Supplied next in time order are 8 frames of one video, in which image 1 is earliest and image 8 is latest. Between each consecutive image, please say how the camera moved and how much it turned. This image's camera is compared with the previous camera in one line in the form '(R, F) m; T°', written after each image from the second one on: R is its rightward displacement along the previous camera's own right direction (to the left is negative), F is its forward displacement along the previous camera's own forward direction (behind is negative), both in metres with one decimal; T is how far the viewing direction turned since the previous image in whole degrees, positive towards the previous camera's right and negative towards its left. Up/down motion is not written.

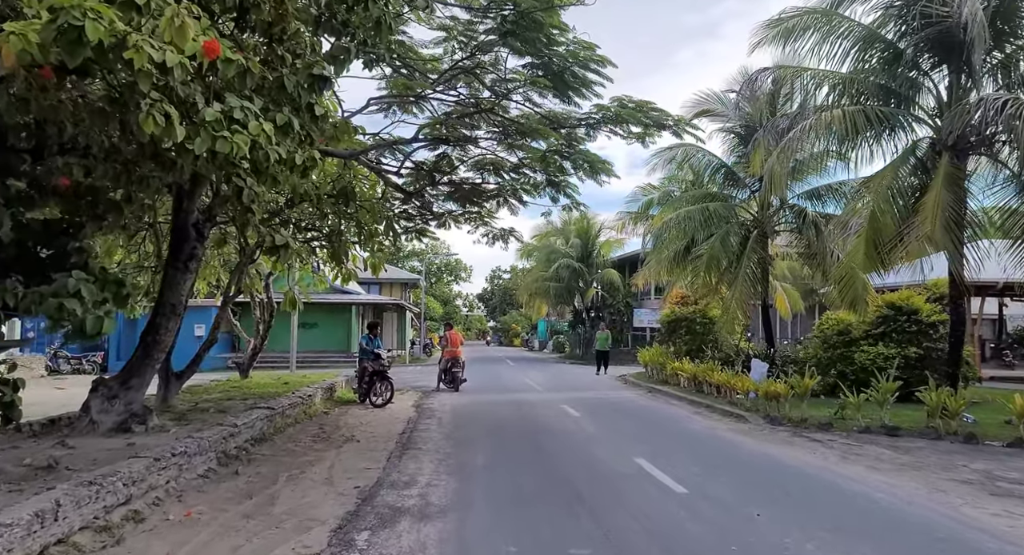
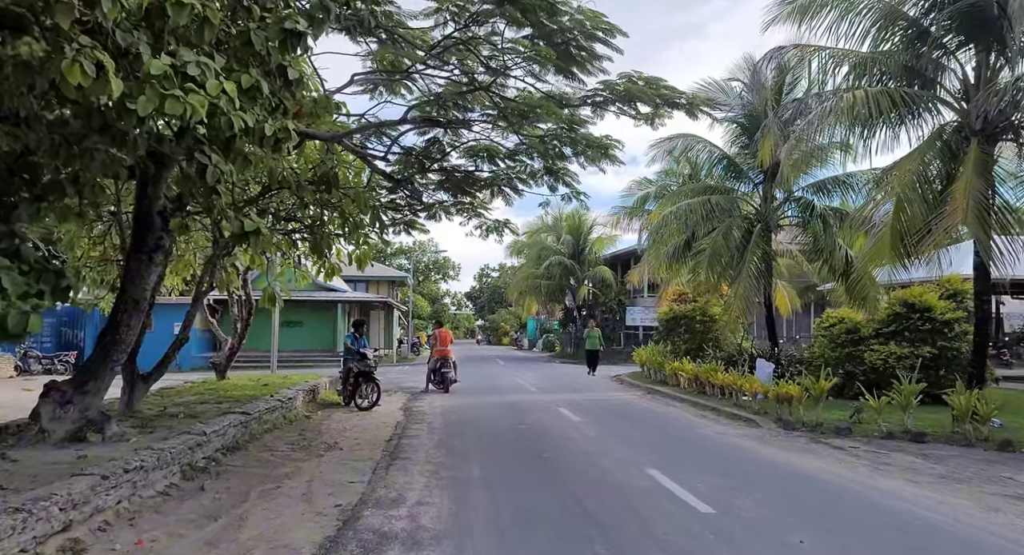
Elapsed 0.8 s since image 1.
(-0.1, +0.8) m; +1°
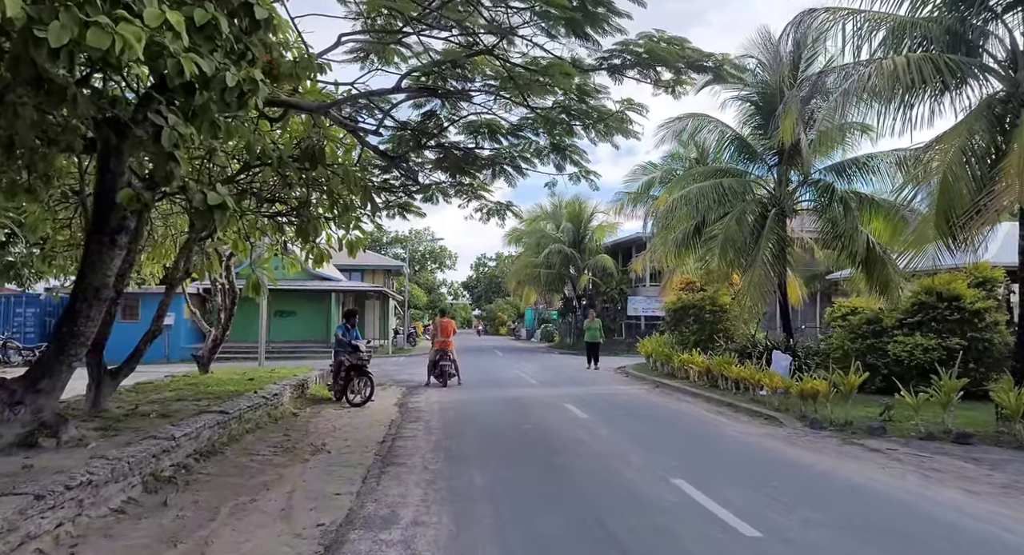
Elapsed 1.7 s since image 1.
(-0.1, +0.9) m; 0°
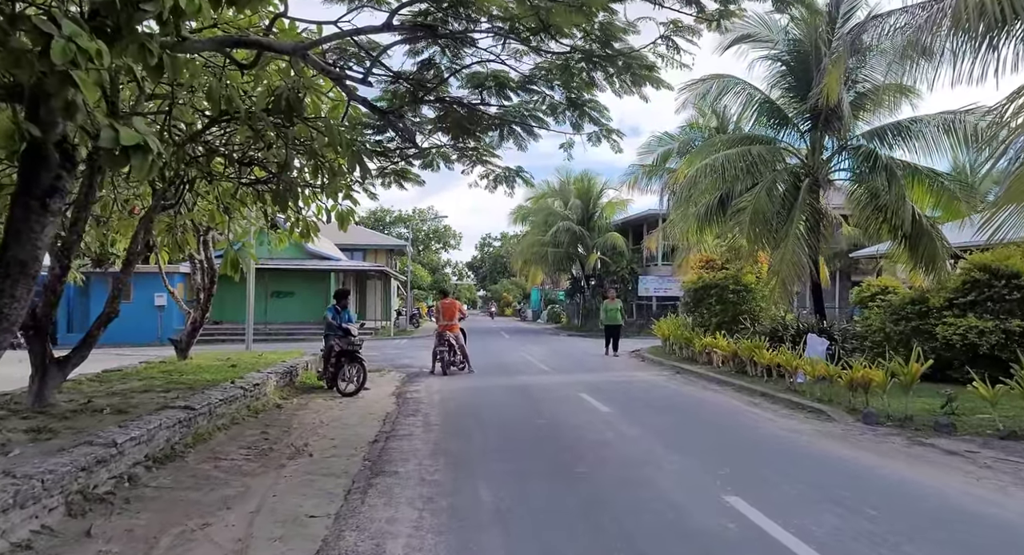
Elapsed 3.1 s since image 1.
(-0.1, +1.3) m; 0°
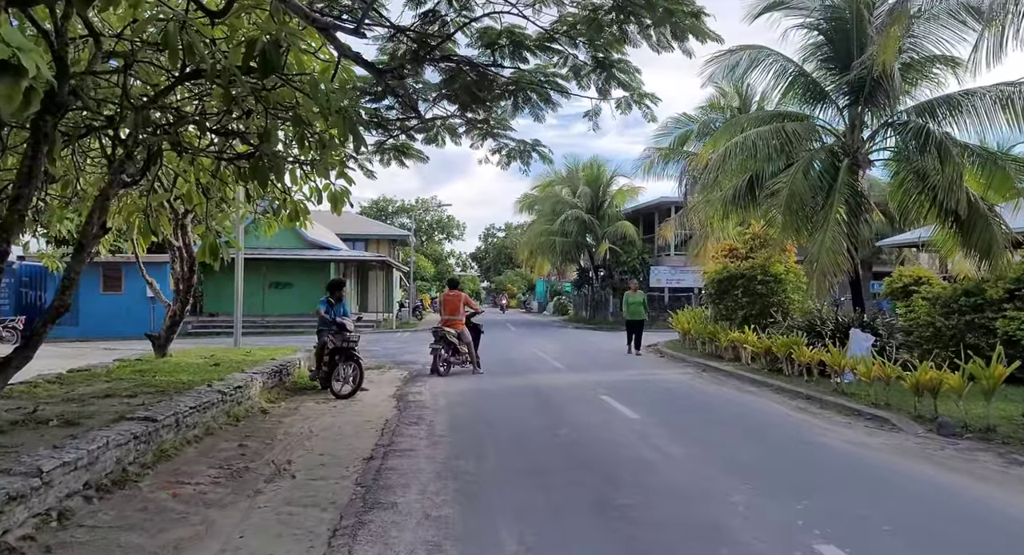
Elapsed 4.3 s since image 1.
(-0.2, +1.2) m; 0°
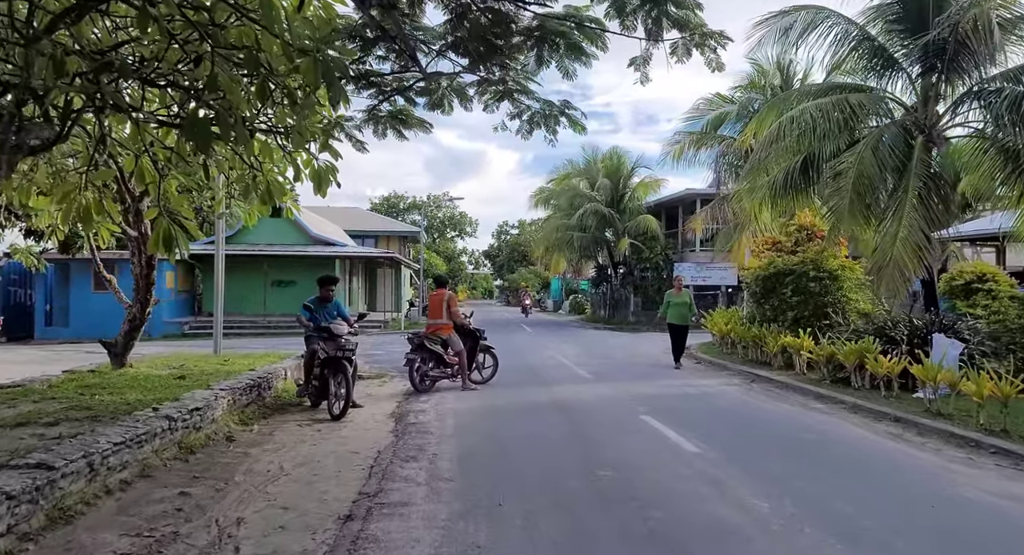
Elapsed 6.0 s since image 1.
(-0.1, +1.7) m; -1°
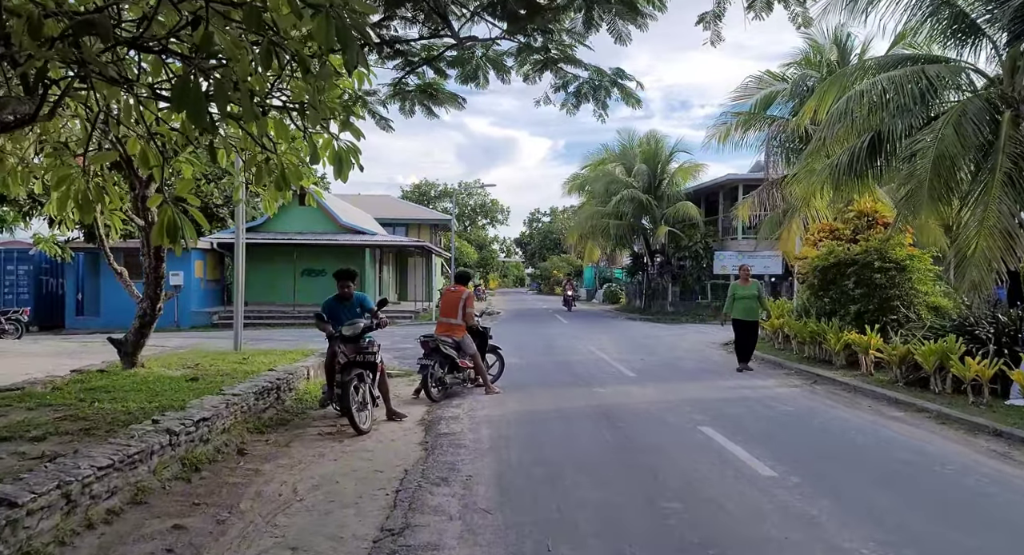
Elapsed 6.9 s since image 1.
(-0.1, +0.9) m; -2°
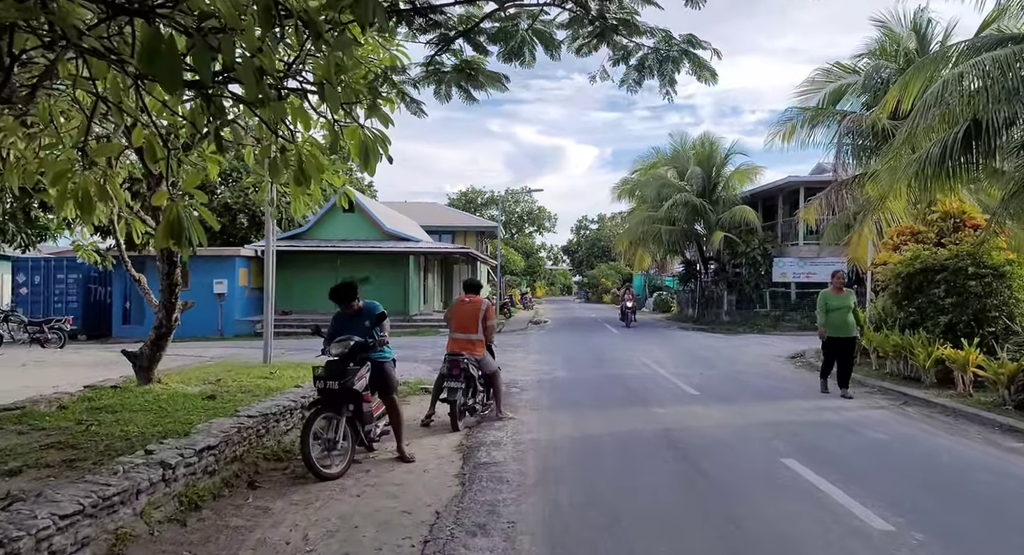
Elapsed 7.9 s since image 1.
(0.0, +0.9) m; -4°
